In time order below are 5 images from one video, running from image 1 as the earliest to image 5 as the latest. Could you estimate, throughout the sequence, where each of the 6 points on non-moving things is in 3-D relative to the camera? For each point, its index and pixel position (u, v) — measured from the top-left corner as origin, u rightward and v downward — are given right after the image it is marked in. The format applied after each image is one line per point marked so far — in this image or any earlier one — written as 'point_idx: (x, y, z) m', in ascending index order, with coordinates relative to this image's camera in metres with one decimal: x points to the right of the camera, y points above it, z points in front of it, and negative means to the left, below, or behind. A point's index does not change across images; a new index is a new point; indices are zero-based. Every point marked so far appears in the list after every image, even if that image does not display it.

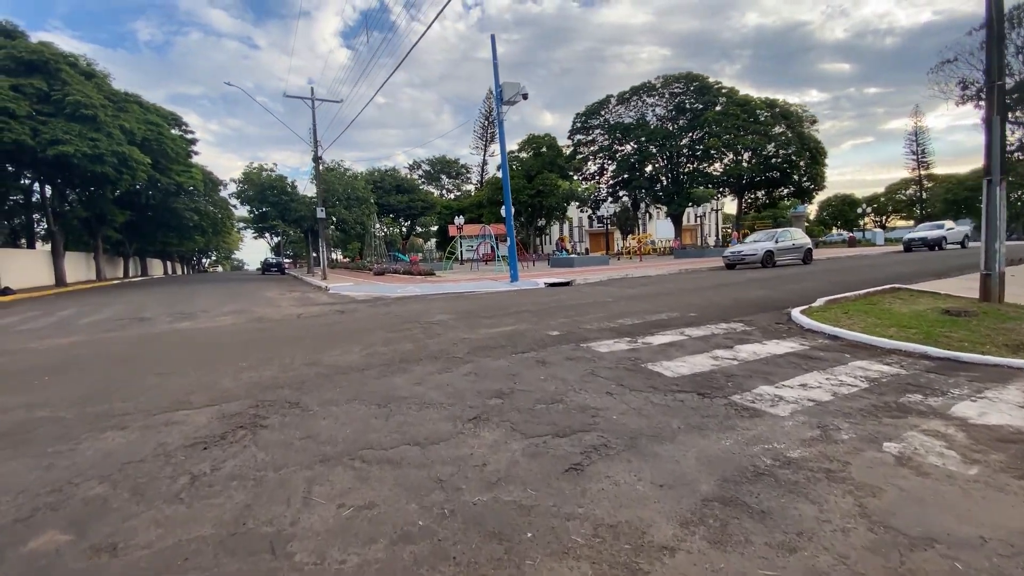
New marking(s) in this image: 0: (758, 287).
0: (+7.3, 0.0, +13.6) m
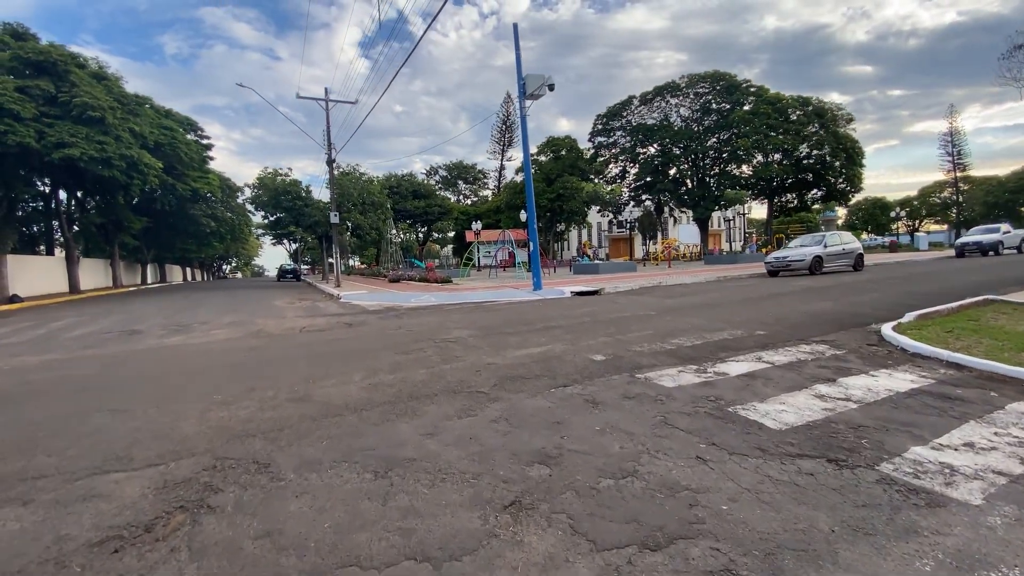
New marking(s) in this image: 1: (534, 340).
0: (+8.0, -0.2, +11.9) m
1: (+0.4, -0.9, +7.8) m
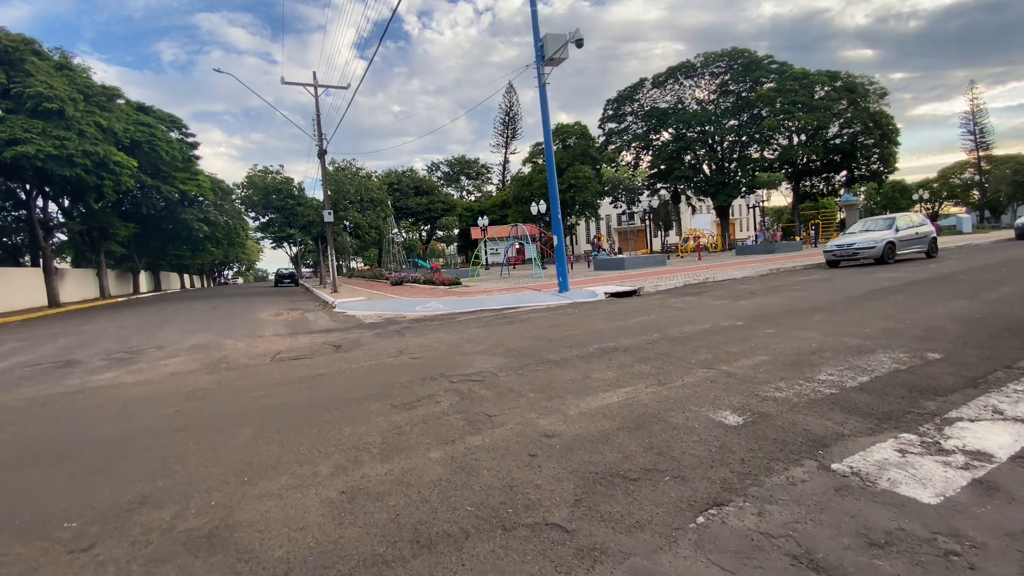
0: (+8.6, -0.1, +9.3) m
1: (+1.0, -1.0, +5.3) m
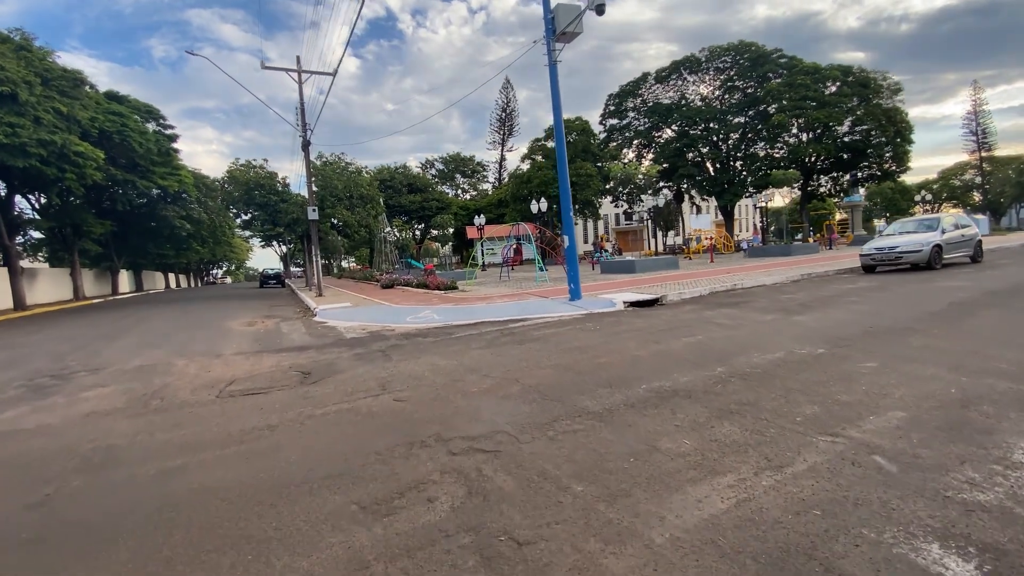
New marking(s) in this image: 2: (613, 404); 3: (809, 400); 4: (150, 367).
0: (+8.8, -0.4, +7.7) m
1: (+1.2, -1.2, +3.6) m
2: (+1.0, -1.1, +4.6) m
3: (+2.7, -1.0, +4.4) m
4: (-6.7, -1.4, +8.6) m
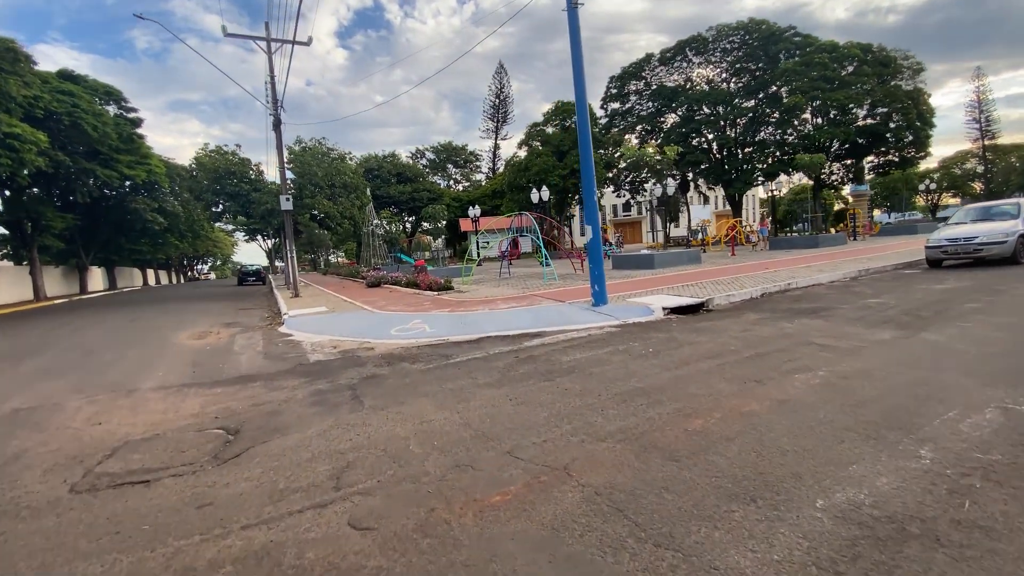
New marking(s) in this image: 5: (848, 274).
0: (+9.1, -0.4, +5.5) m
1: (+1.6, -1.4, +1.2) m
2: (+1.3, -1.3, +2.2) m
3: (+3.1, -1.2, +2.1) m
4: (-6.5, -1.6, +6.1) m
5: (+8.8, +0.4, +12.1) m
